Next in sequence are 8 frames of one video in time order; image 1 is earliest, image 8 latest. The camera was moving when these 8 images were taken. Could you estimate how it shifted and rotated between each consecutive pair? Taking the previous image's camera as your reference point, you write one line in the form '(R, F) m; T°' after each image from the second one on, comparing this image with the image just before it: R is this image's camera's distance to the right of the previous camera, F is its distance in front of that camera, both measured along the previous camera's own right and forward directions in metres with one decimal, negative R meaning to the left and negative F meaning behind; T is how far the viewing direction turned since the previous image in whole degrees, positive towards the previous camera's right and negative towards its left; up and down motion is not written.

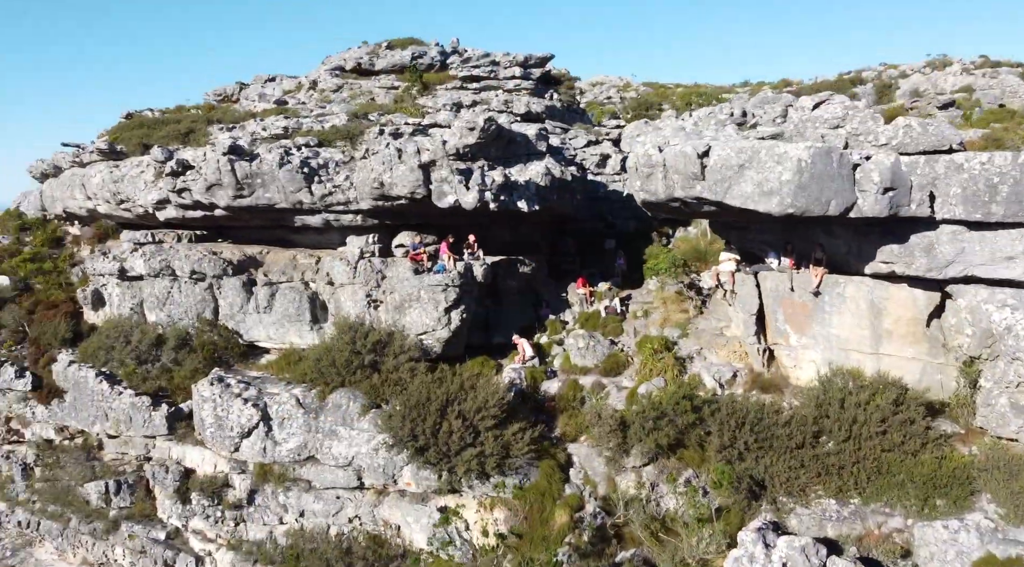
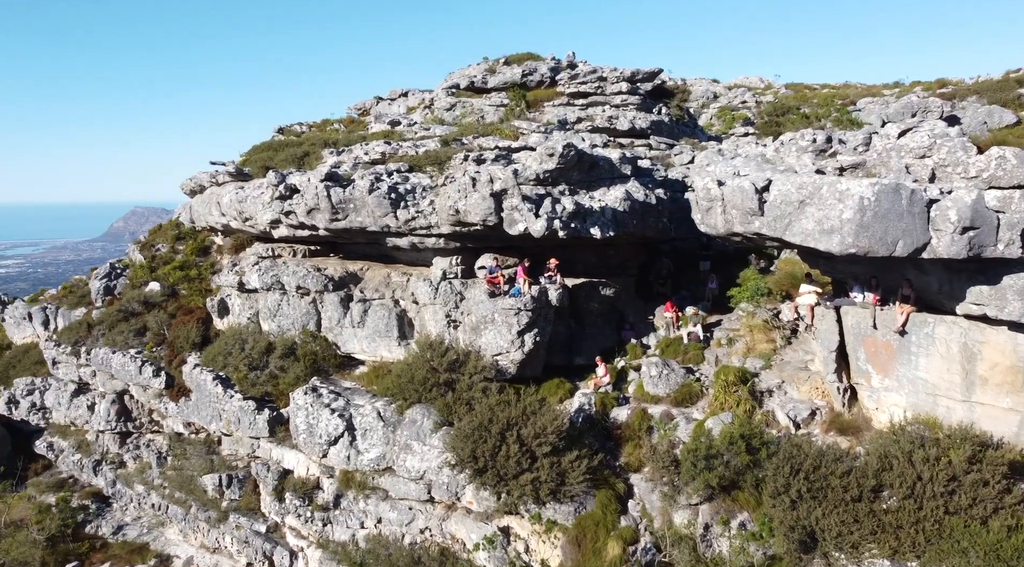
(+1.4, -0.1) m; -11°
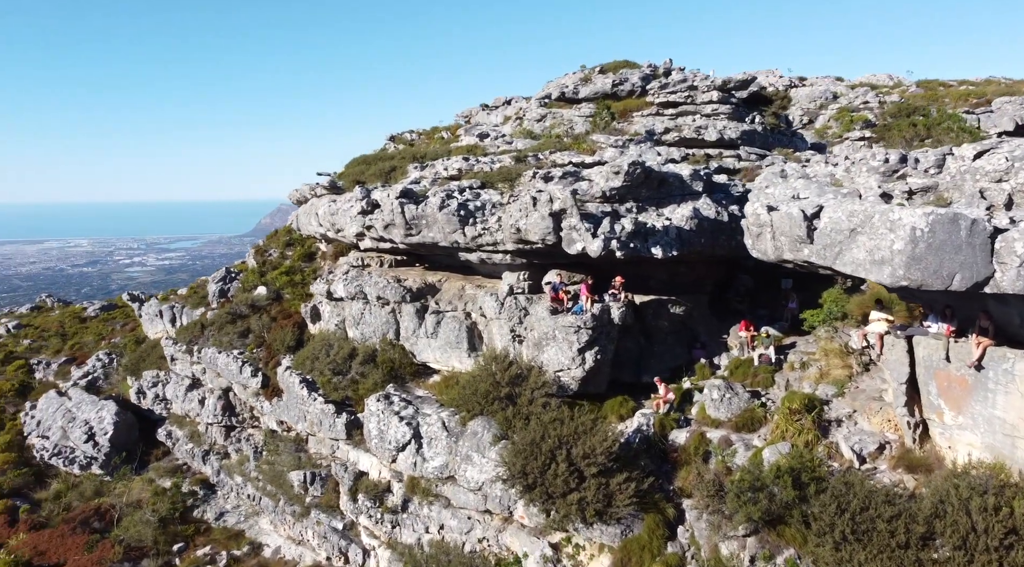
(+1.2, -0.1) m; -9°
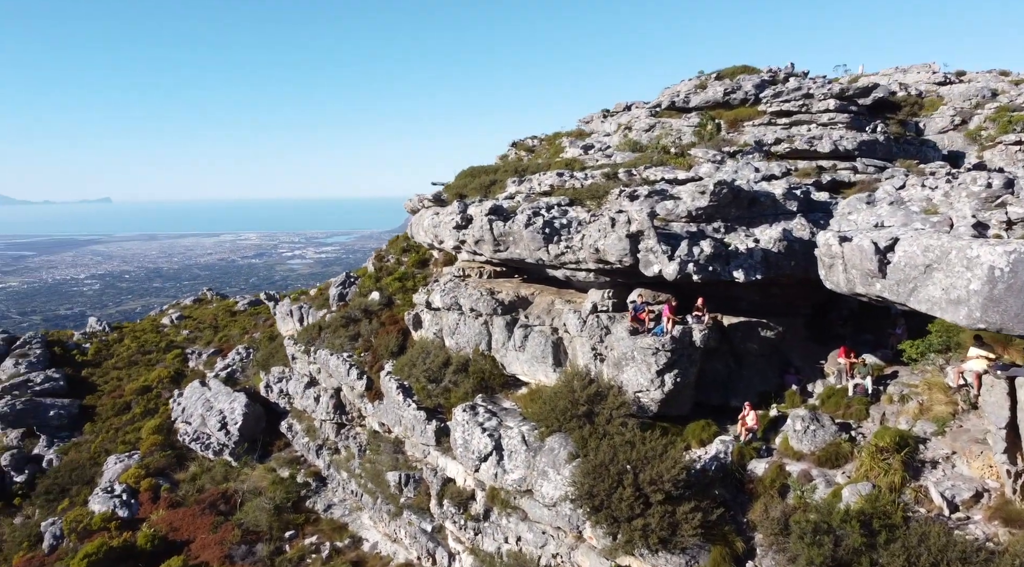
(+1.1, -0.2) m; -10°
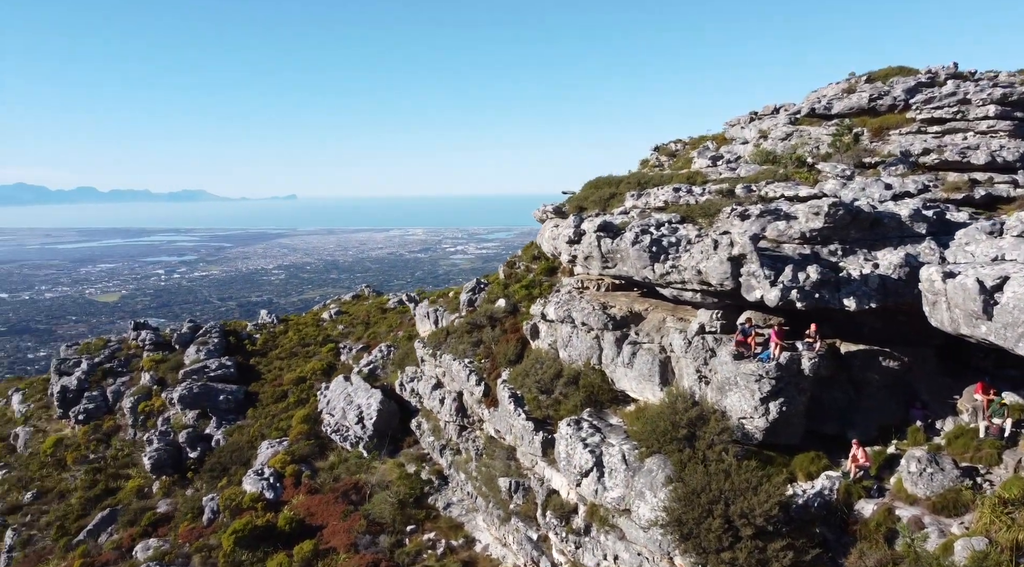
(+1.1, -0.2) m; -12°
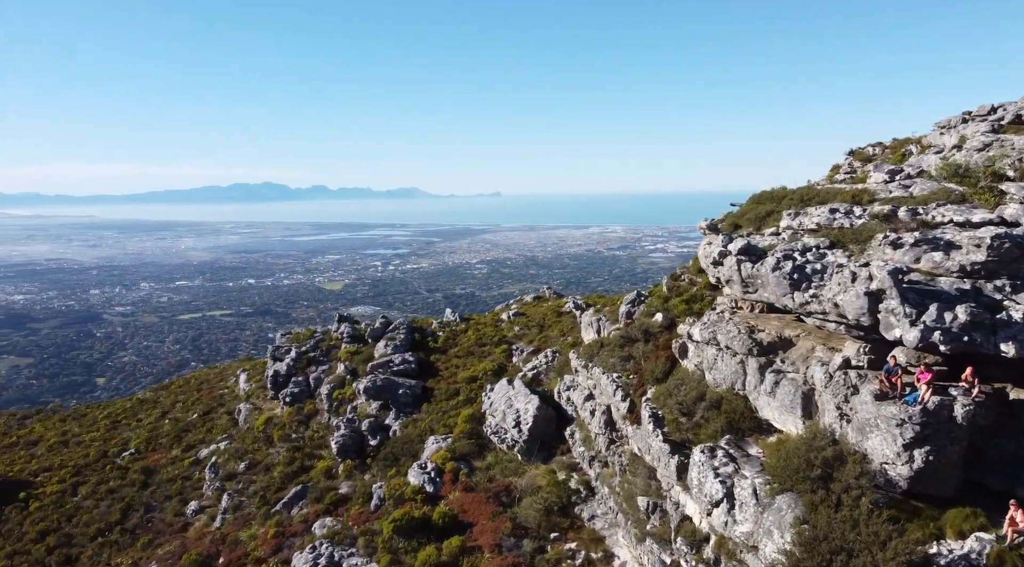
(+1.4, -0.3) m; -14°
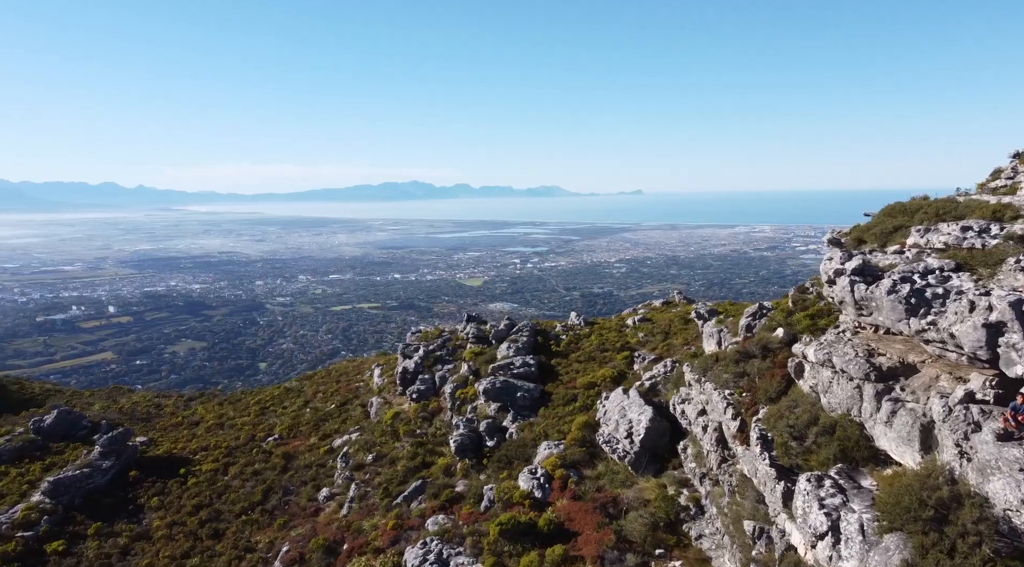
(+0.8, -0.2) m; -10°
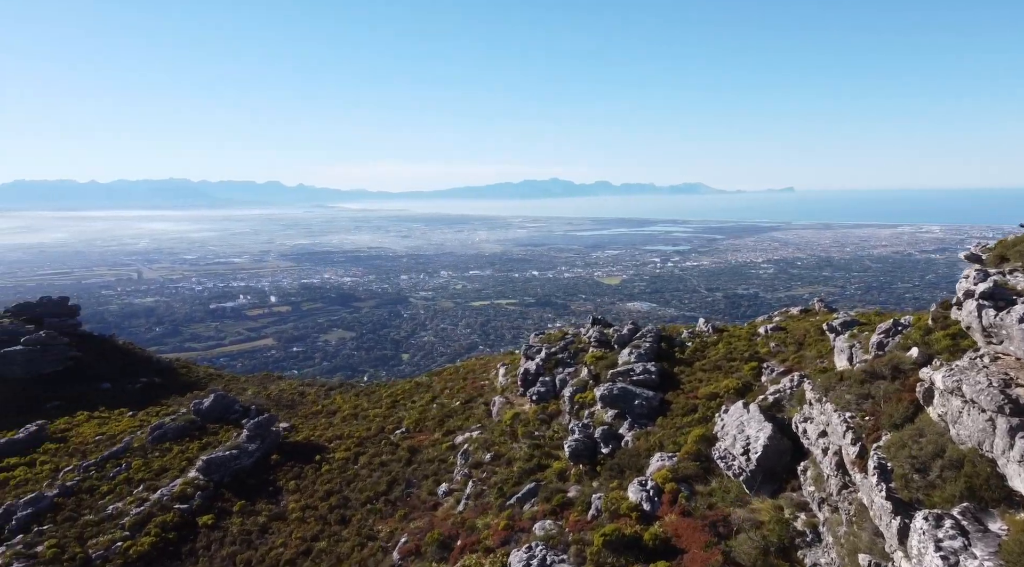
(+0.9, -0.1) m; -10°
